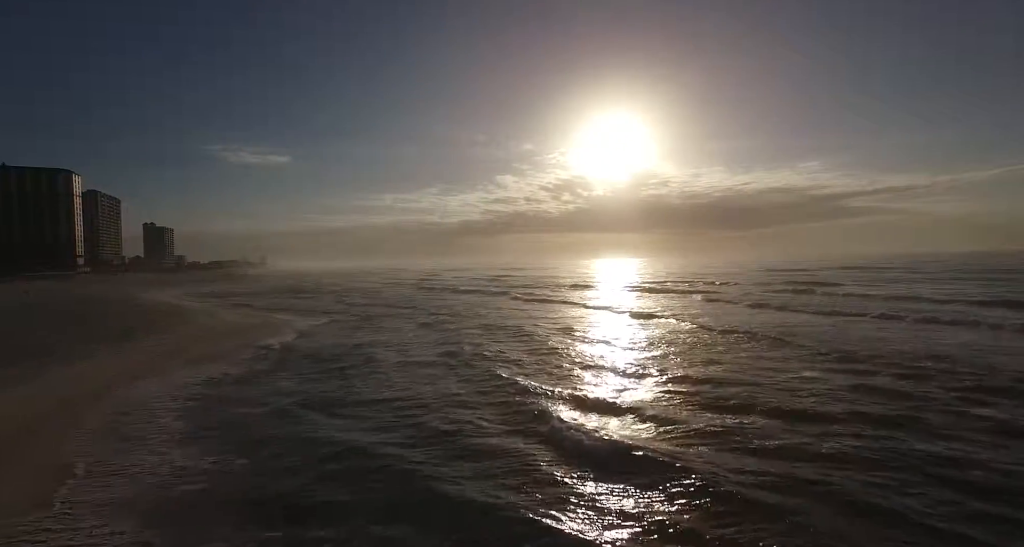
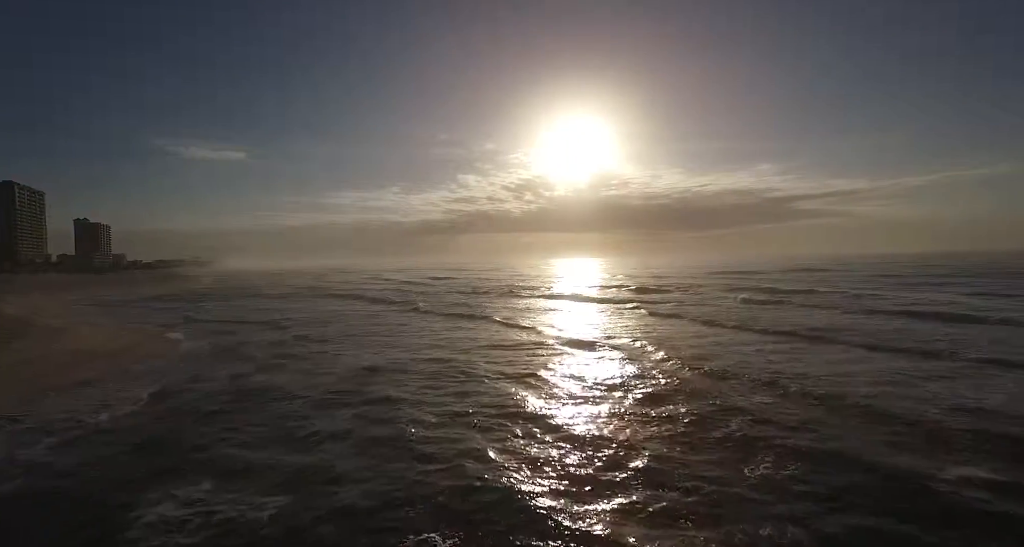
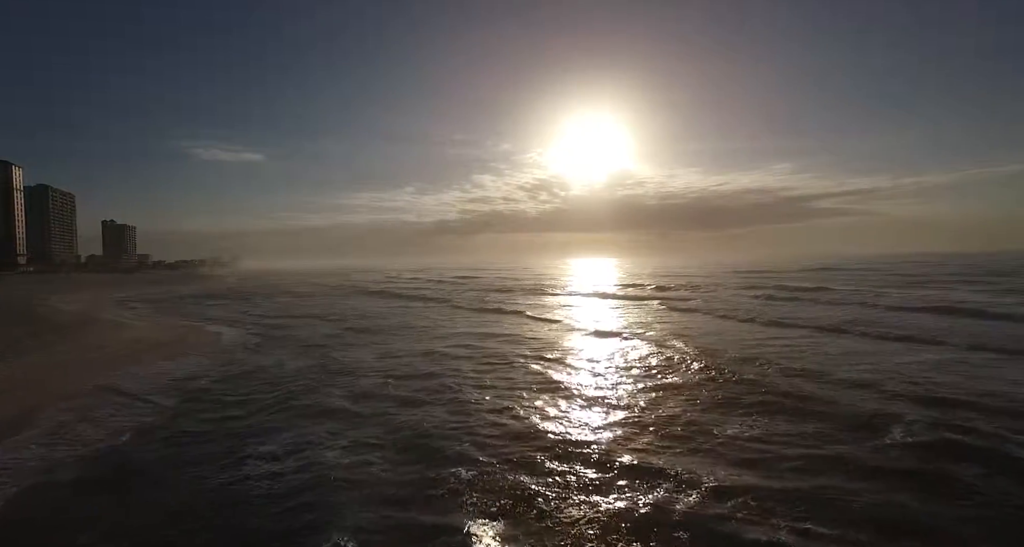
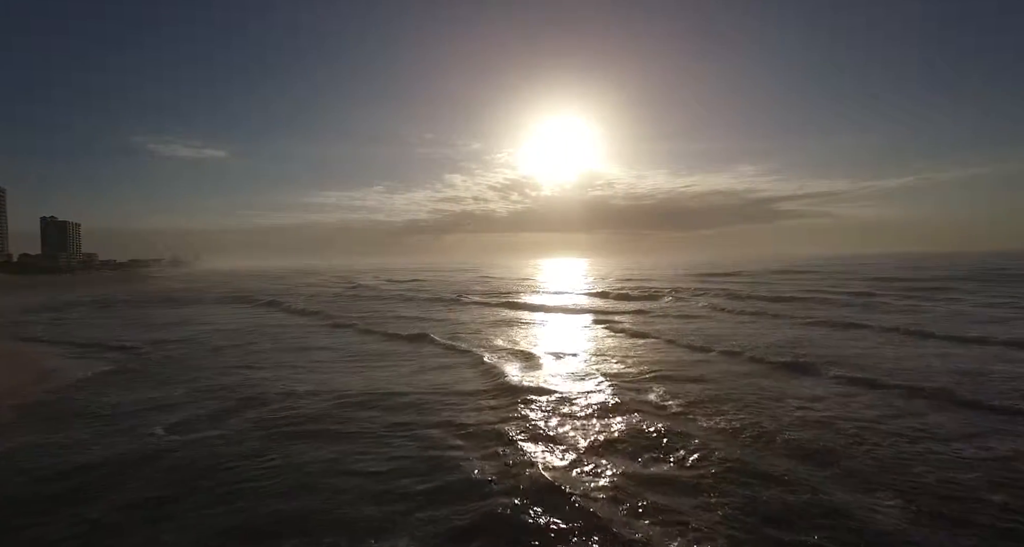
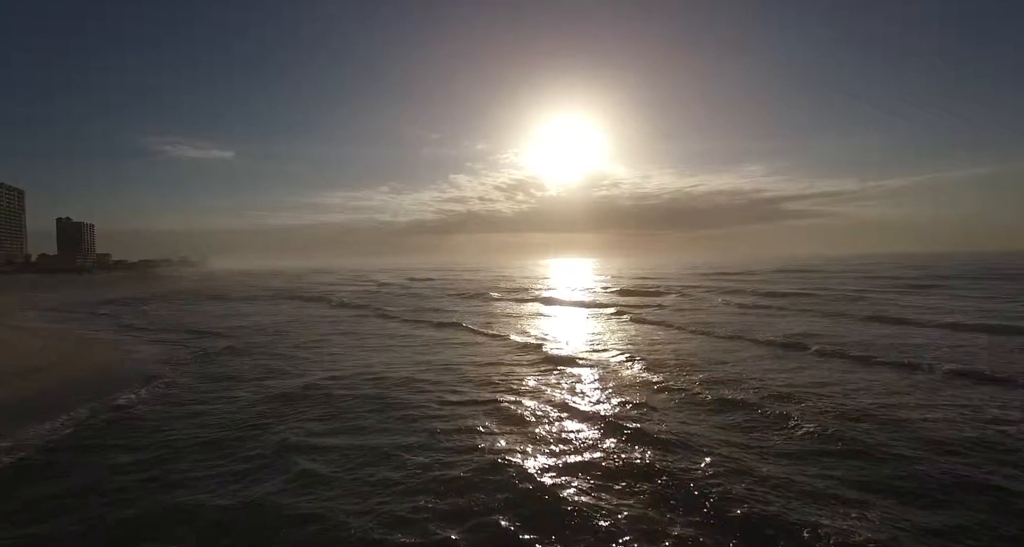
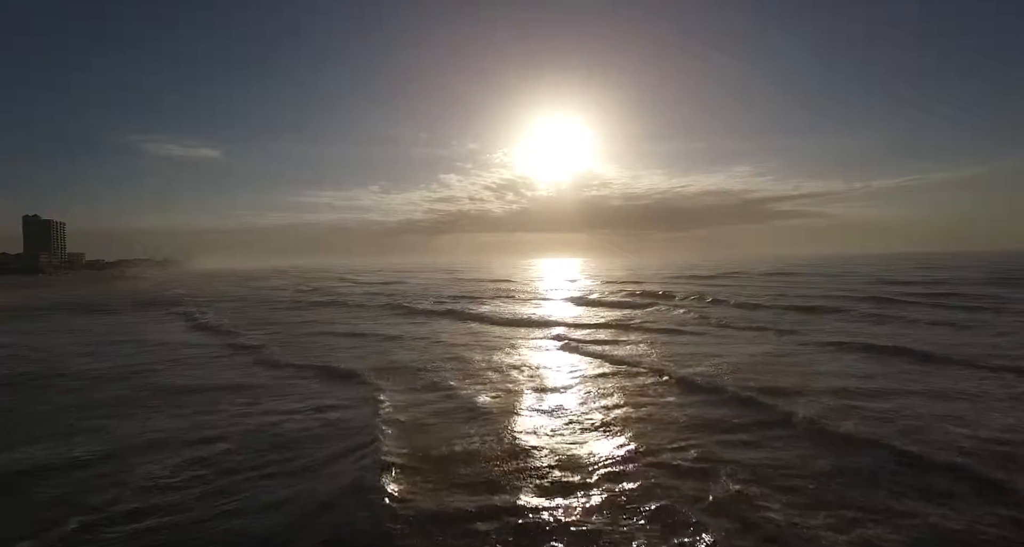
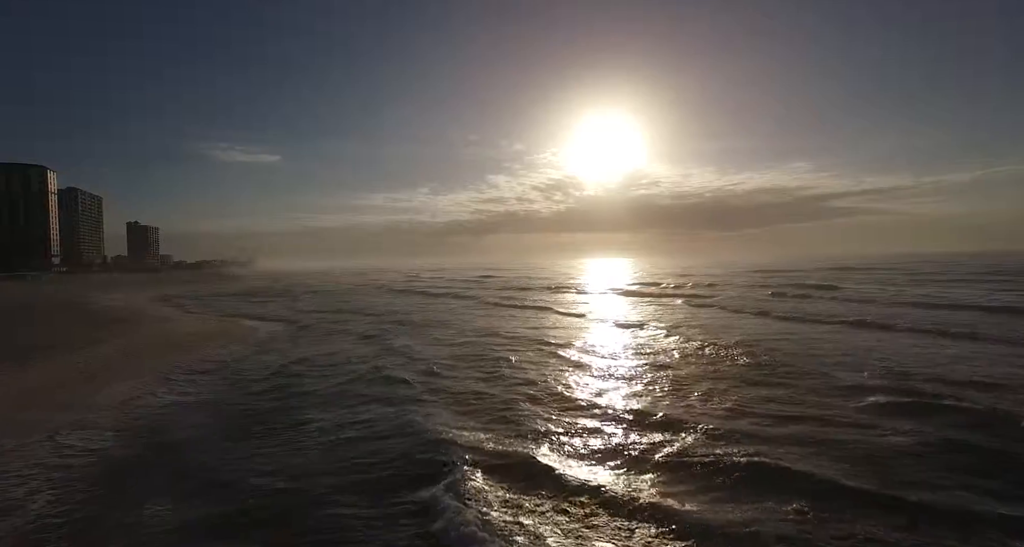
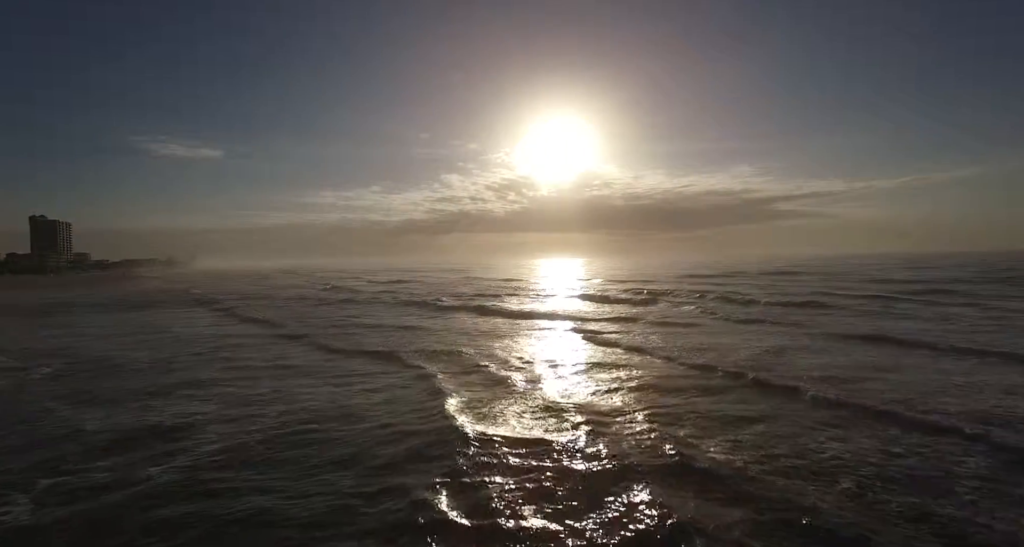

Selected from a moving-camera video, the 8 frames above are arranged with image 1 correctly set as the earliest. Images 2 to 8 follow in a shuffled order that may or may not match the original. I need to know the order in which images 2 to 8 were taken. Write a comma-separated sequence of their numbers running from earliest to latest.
7, 3, 2, 5, 4, 8, 6
